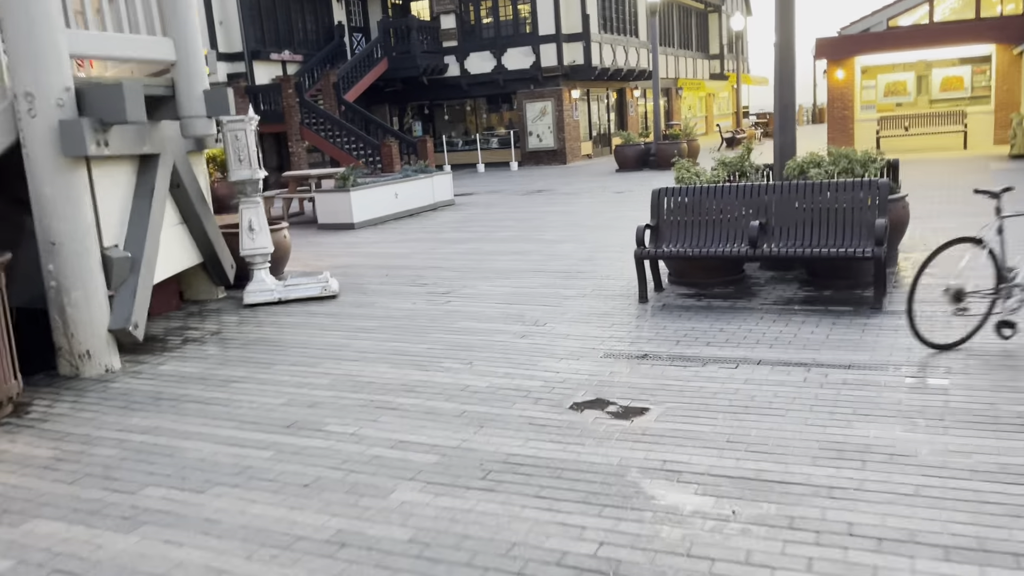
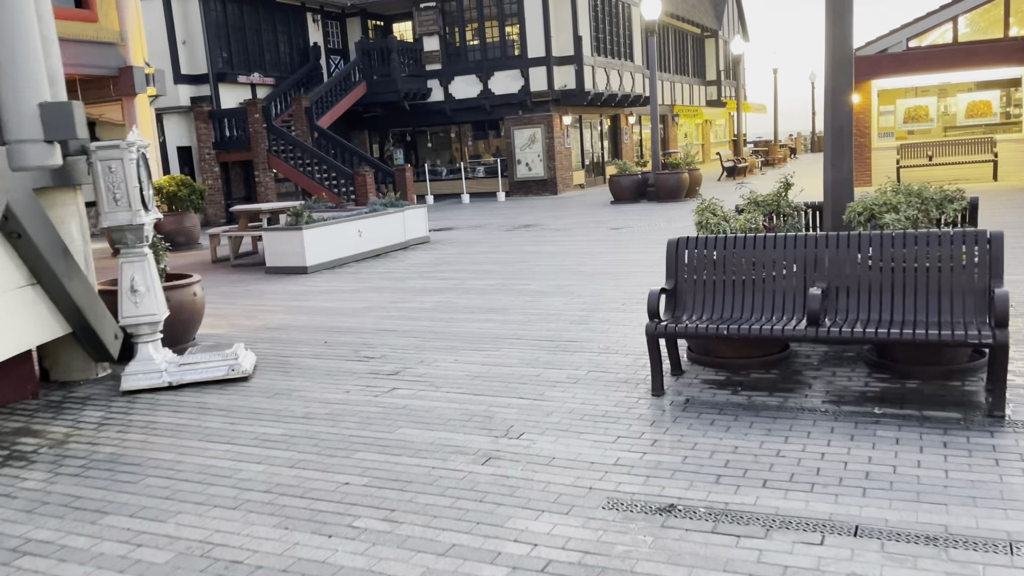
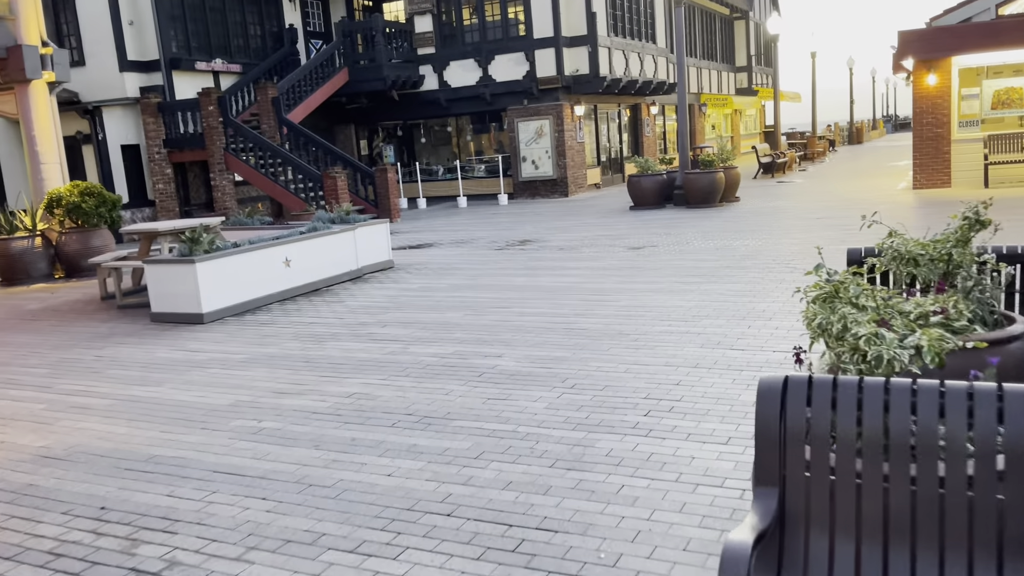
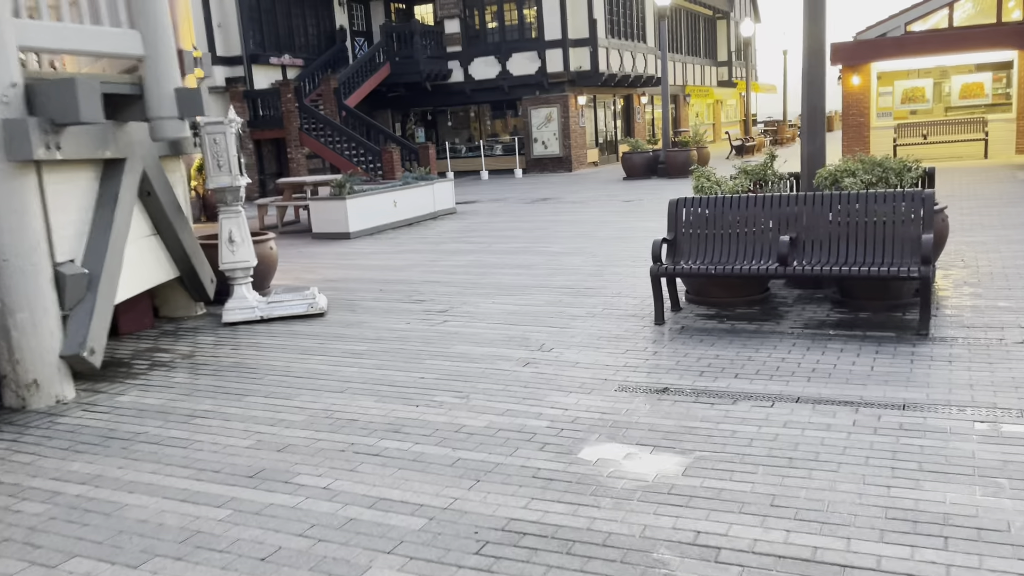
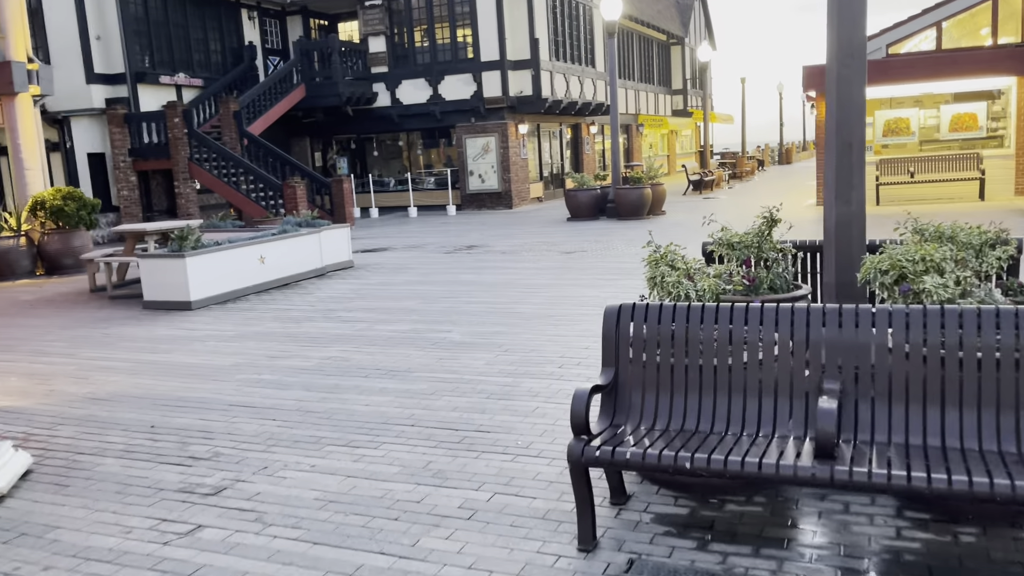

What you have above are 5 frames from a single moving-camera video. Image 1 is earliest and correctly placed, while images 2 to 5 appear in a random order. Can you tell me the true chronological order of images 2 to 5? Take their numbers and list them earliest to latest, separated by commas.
4, 2, 5, 3
